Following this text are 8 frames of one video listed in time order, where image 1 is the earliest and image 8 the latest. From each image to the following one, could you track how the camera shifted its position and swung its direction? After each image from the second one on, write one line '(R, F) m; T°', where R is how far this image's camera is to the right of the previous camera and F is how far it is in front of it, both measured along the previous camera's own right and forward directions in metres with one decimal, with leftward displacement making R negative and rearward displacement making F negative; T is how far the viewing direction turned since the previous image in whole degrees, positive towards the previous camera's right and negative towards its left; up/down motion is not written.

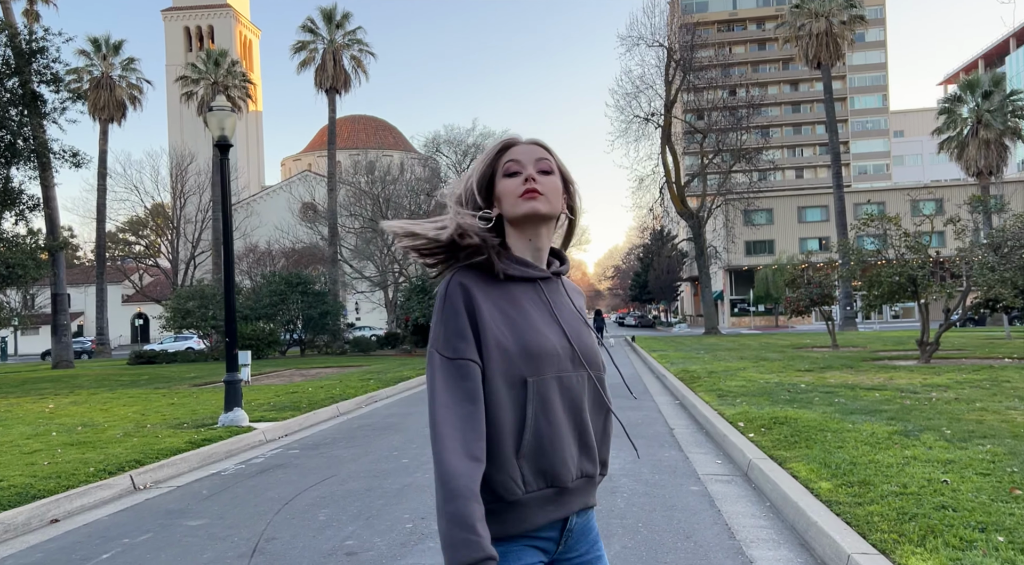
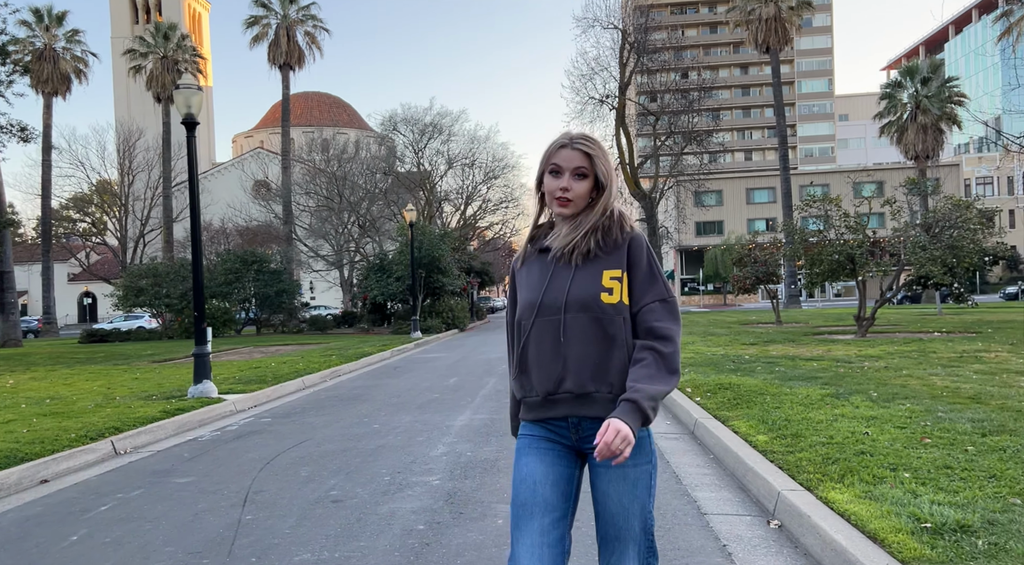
(-0.1, -0.5) m; +4°
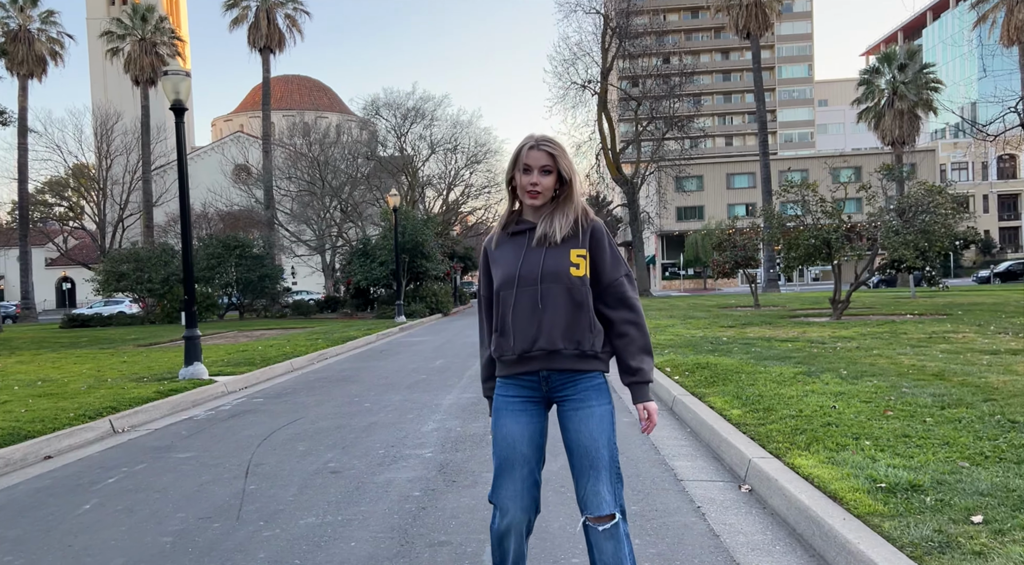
(-0.1, -0.3) m; +1°
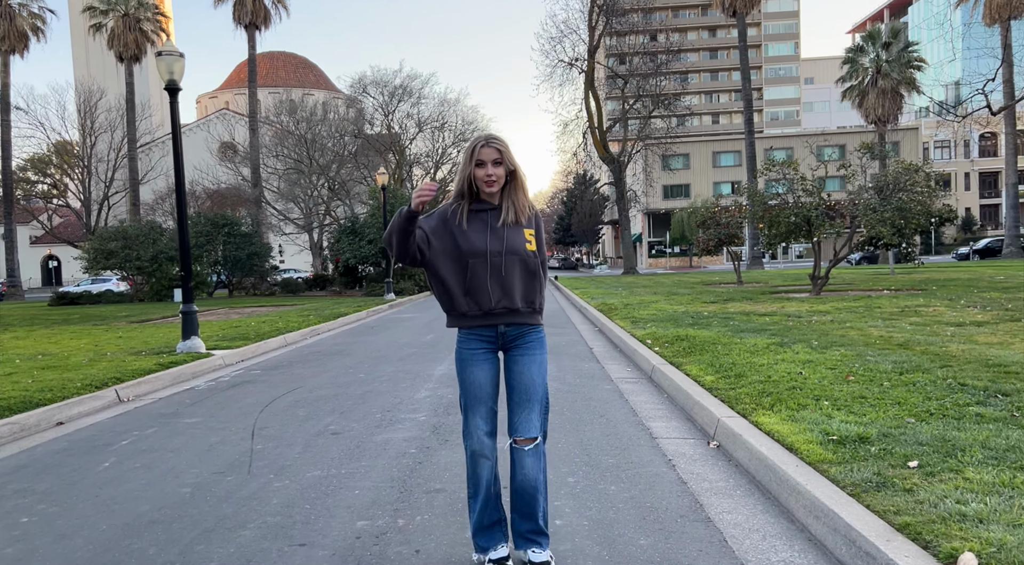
(0.0, -0.4) m; +1°
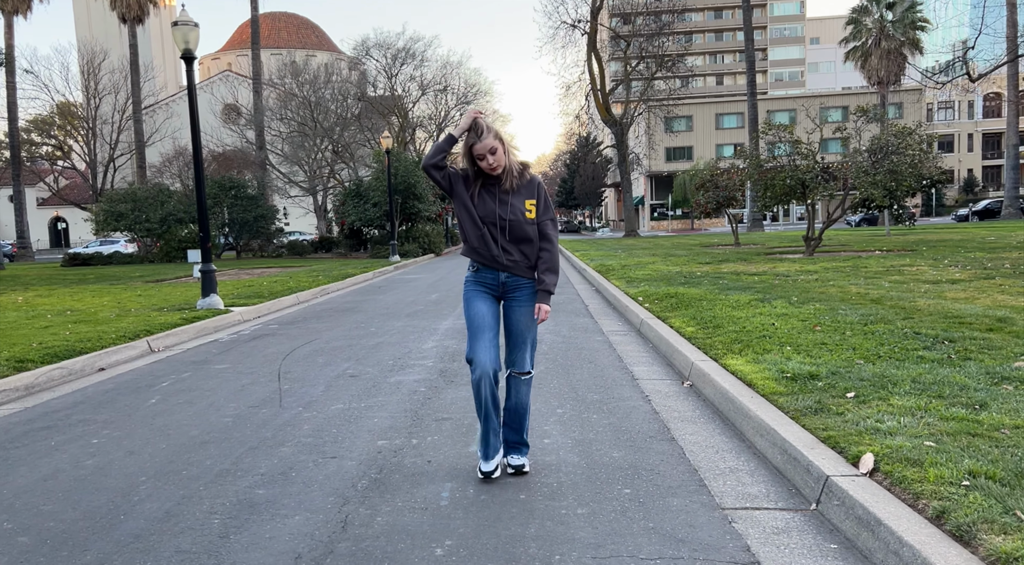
(0.0, -0.6) m; 0°
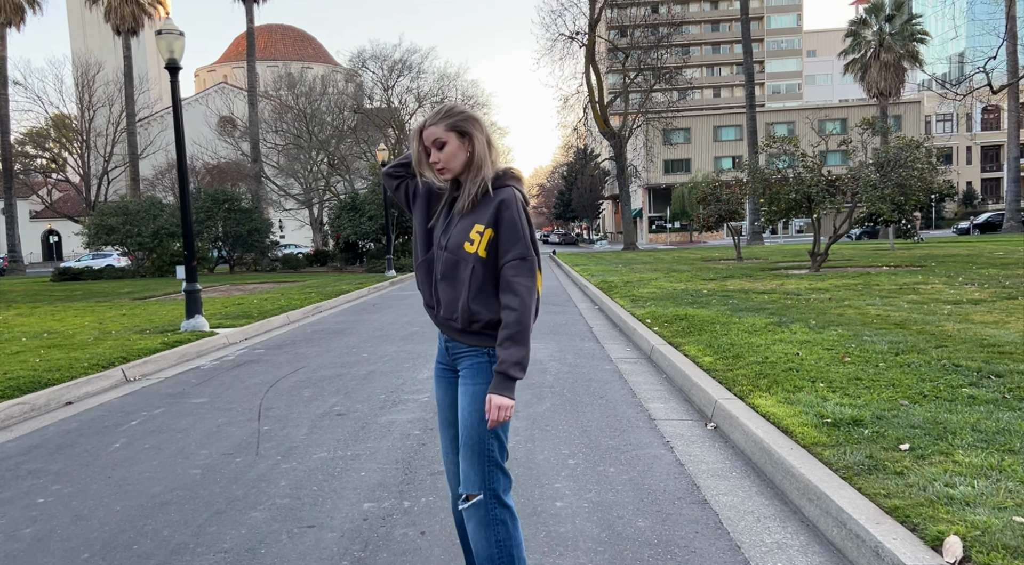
(-0.1, +0.6) m; 0°
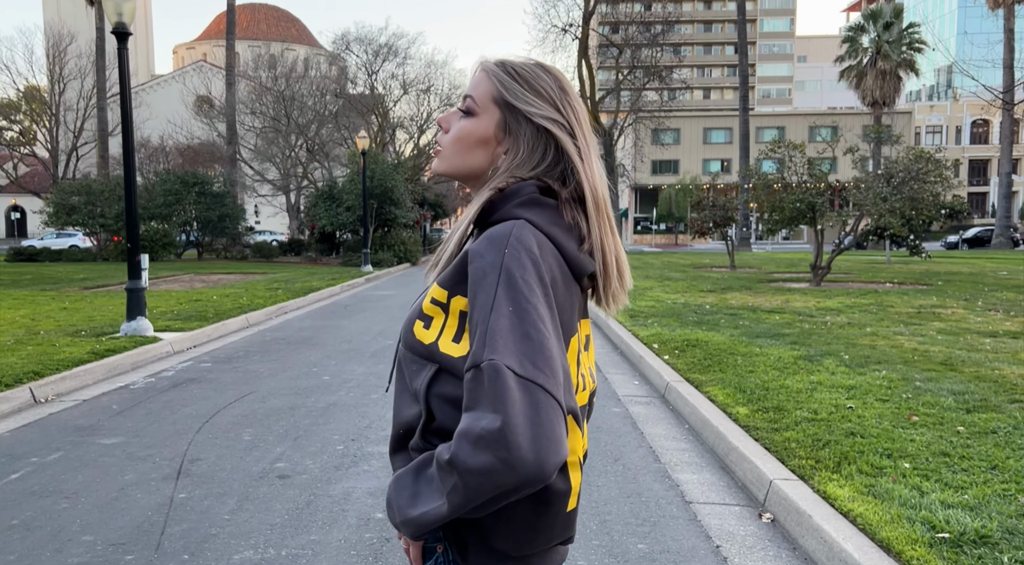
(-0.1, +1.3) m; +2°
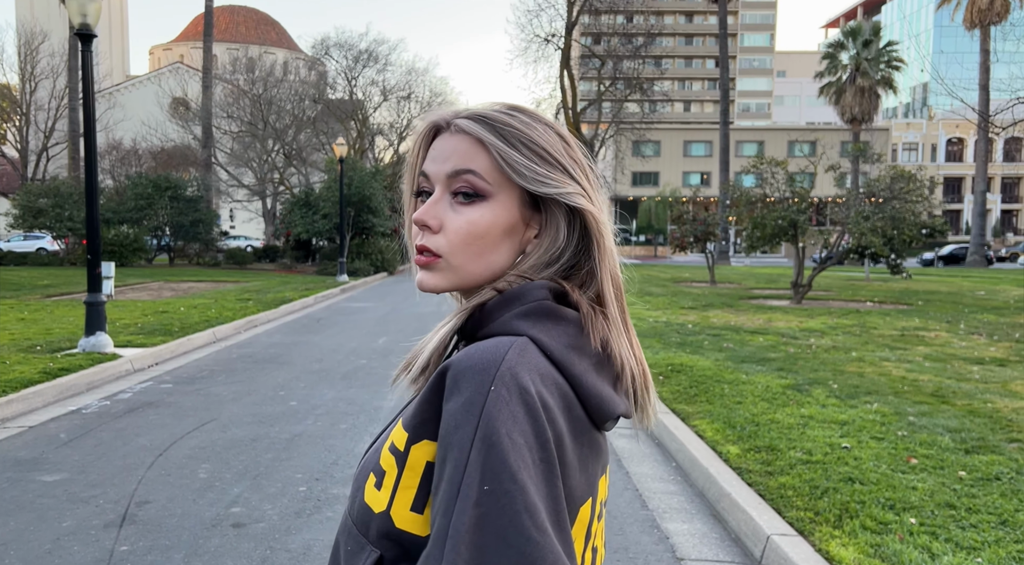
(0.0, +0.3) m; +2°
